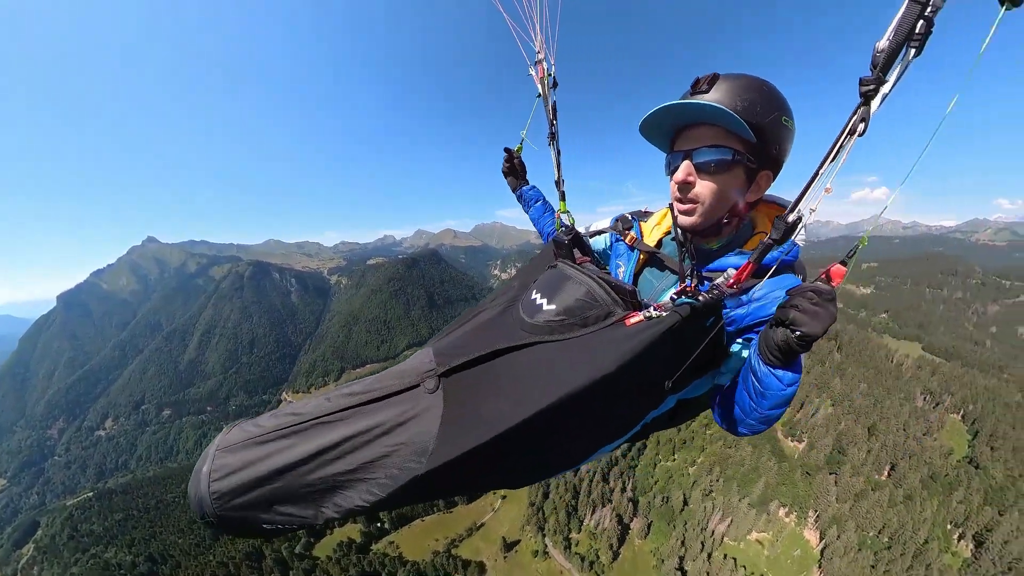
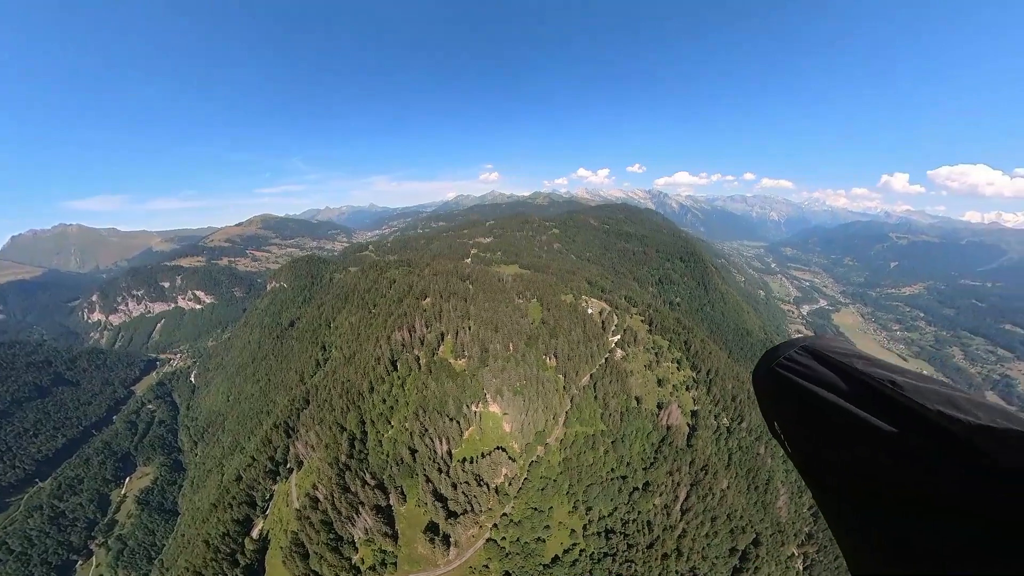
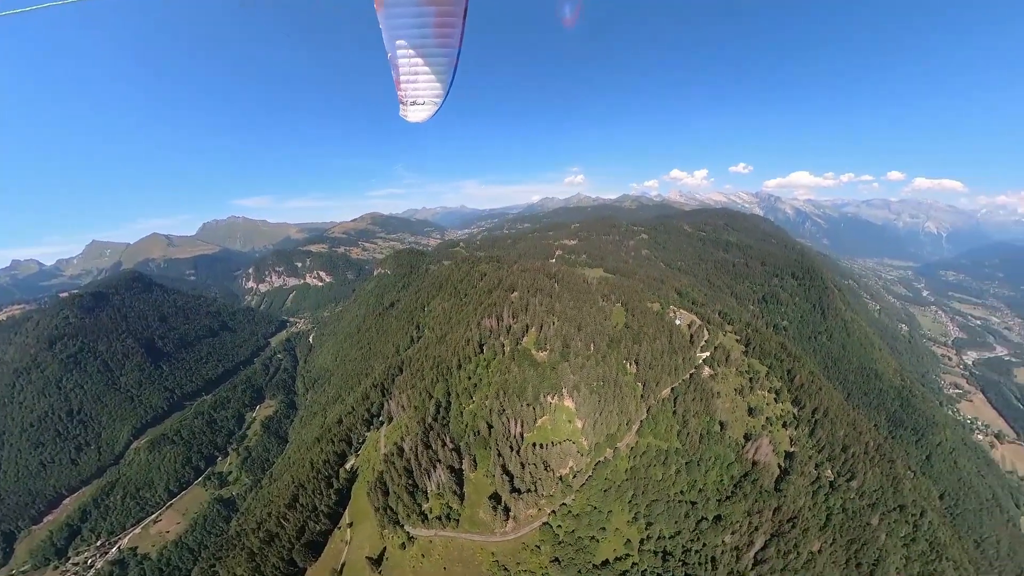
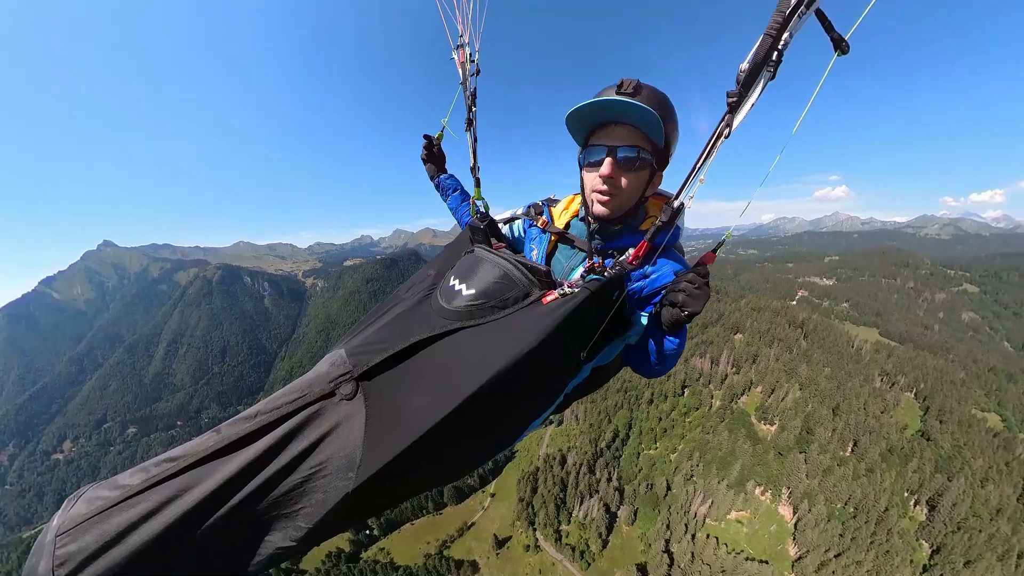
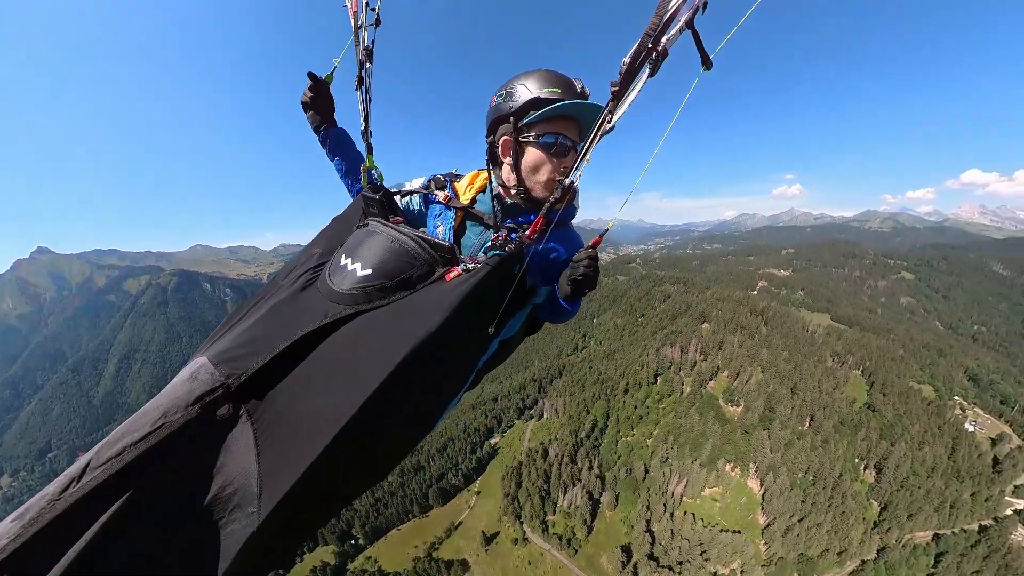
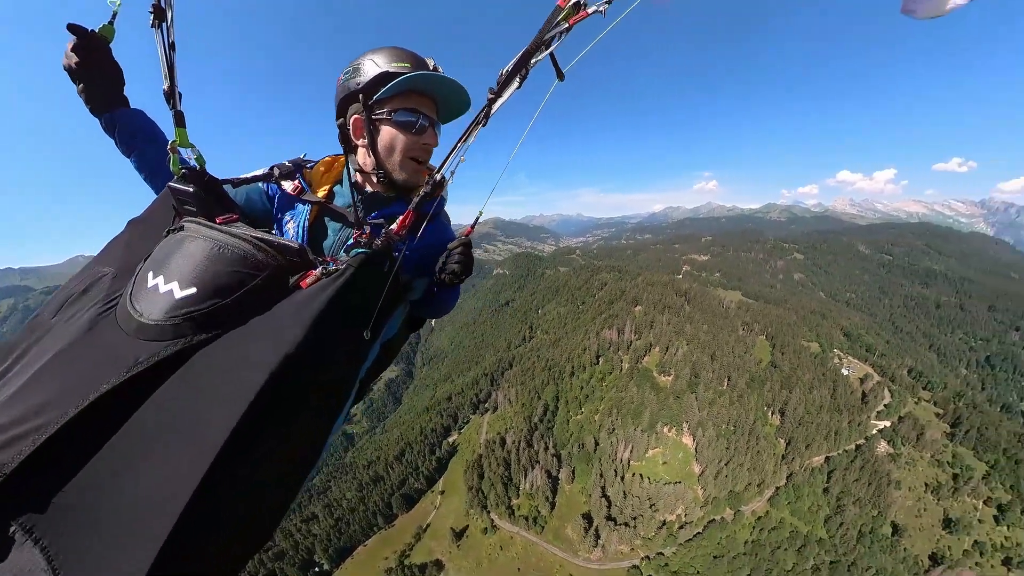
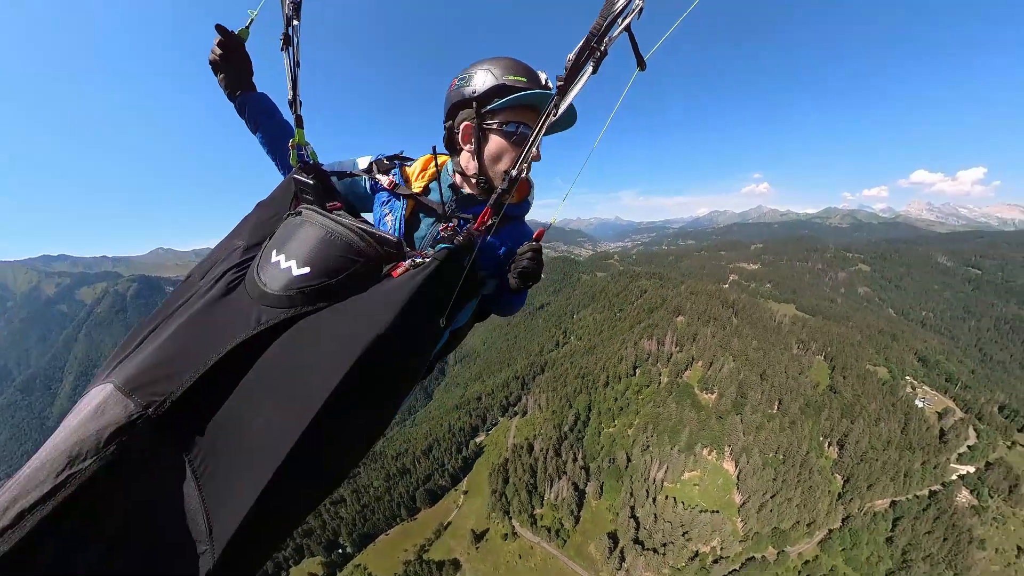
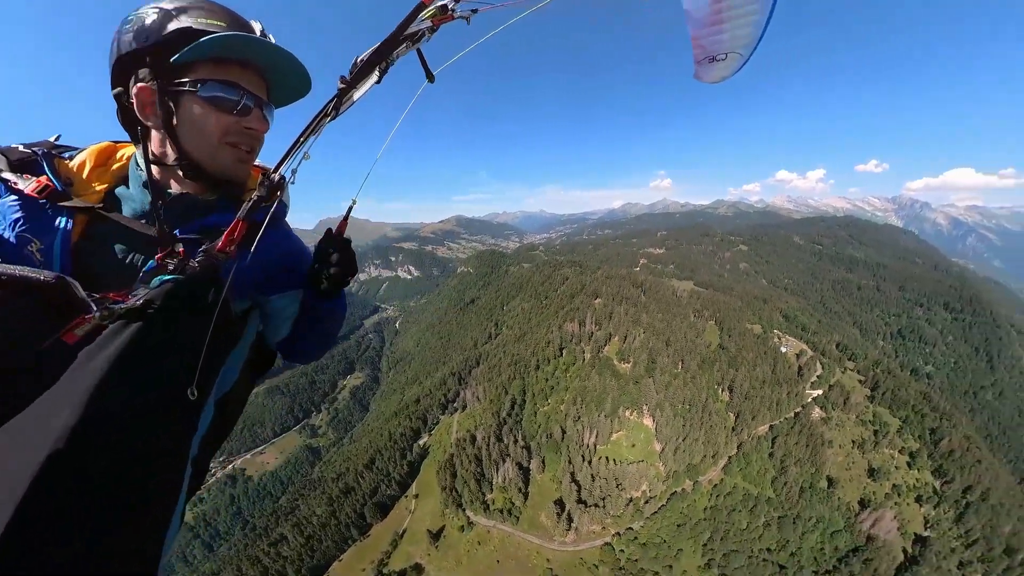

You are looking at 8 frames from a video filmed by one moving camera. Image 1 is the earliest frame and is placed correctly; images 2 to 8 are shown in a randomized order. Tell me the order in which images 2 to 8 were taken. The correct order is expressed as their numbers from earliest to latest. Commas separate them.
4, 5, 7, 6, 8, 3, 2
